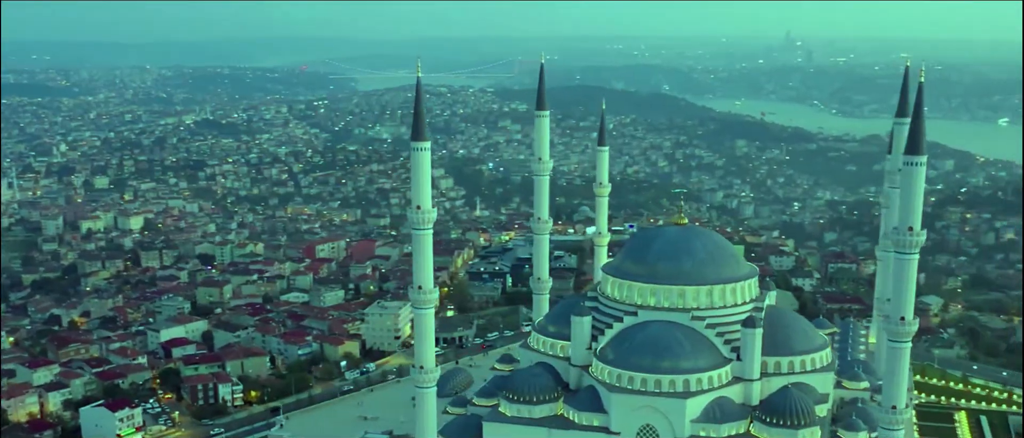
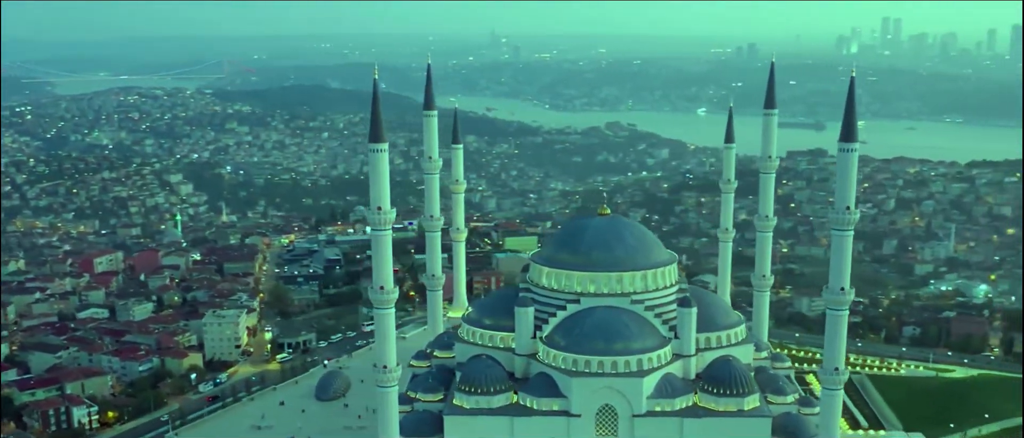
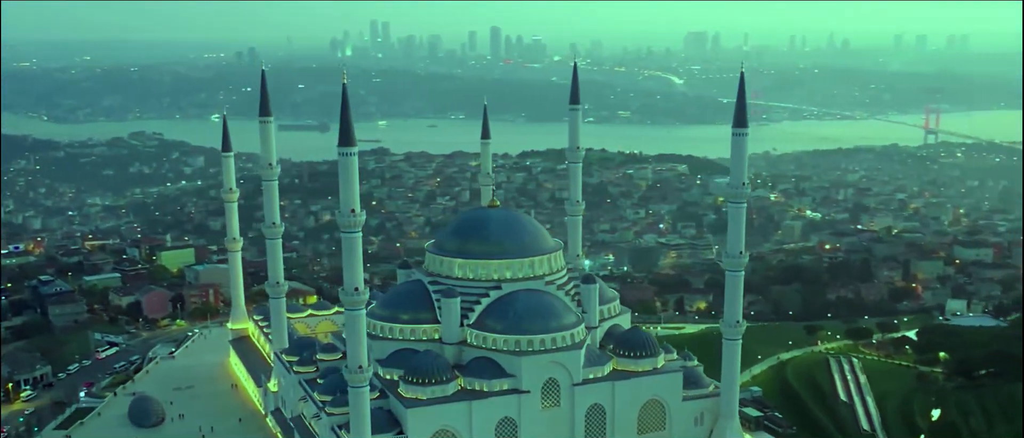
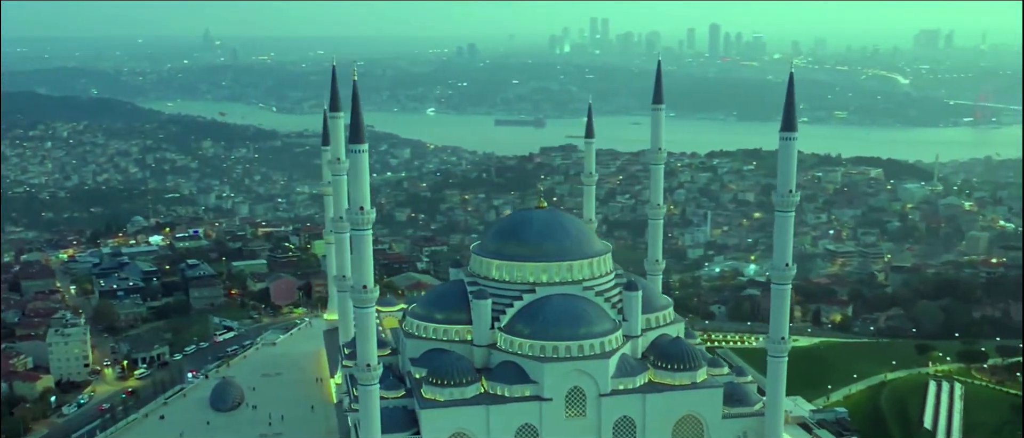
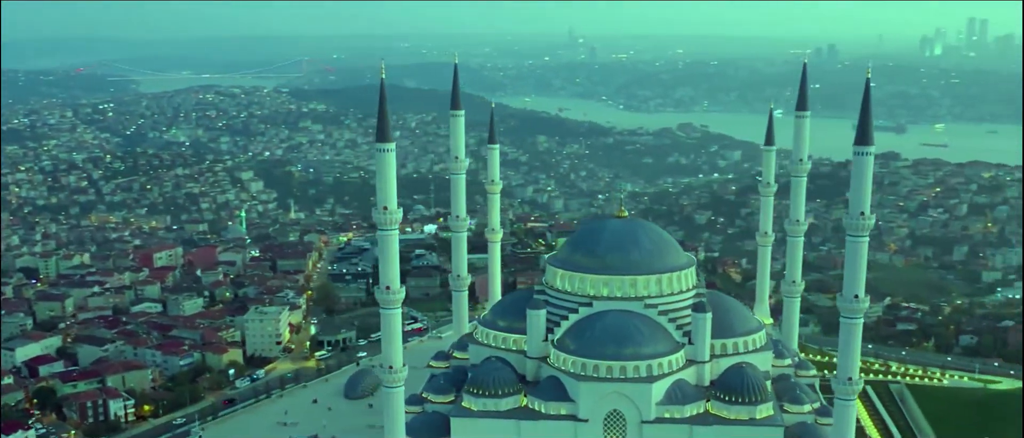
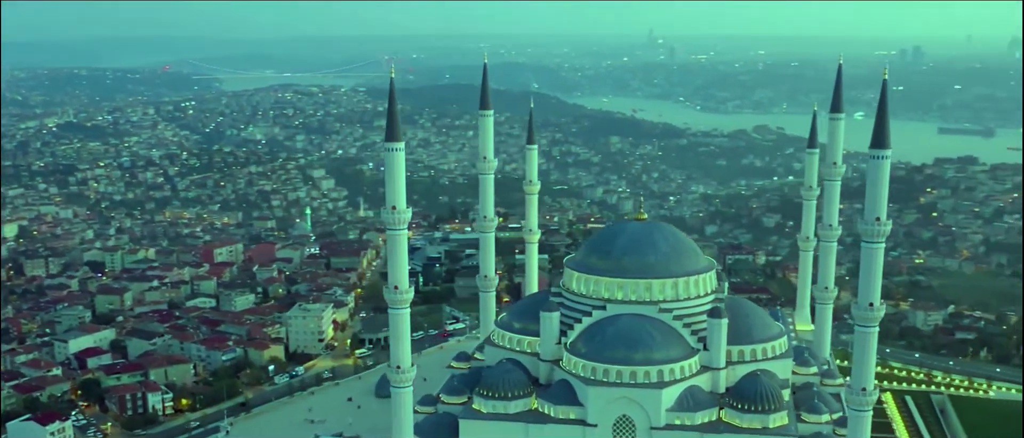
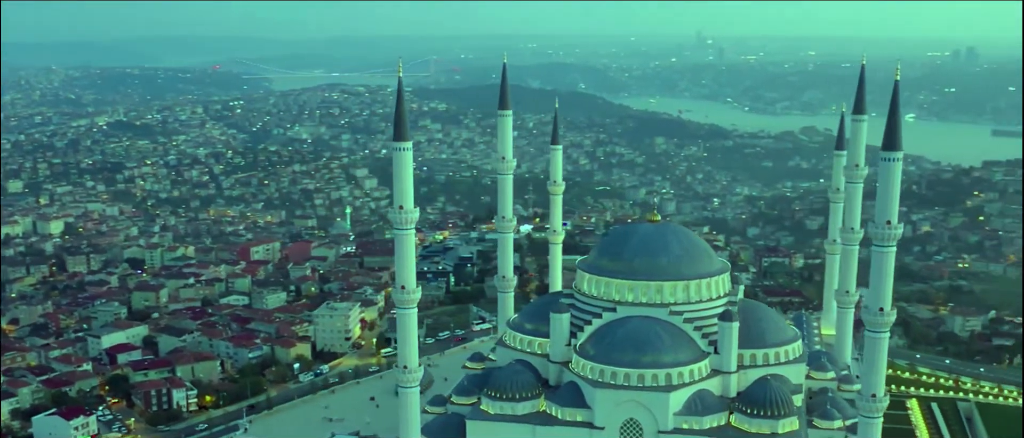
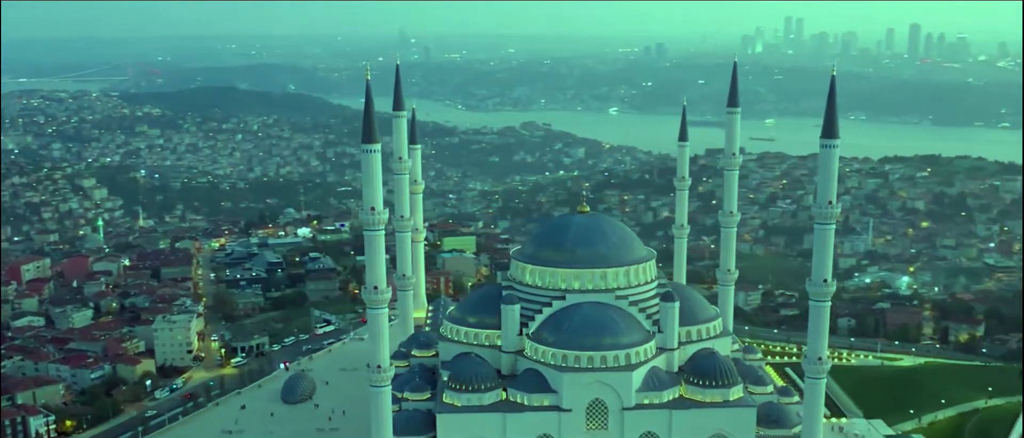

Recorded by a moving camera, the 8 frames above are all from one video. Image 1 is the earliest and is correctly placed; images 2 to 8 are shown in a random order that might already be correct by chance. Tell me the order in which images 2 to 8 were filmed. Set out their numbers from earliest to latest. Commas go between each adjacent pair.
7, 6, 5, 2, 8, 4, 3
